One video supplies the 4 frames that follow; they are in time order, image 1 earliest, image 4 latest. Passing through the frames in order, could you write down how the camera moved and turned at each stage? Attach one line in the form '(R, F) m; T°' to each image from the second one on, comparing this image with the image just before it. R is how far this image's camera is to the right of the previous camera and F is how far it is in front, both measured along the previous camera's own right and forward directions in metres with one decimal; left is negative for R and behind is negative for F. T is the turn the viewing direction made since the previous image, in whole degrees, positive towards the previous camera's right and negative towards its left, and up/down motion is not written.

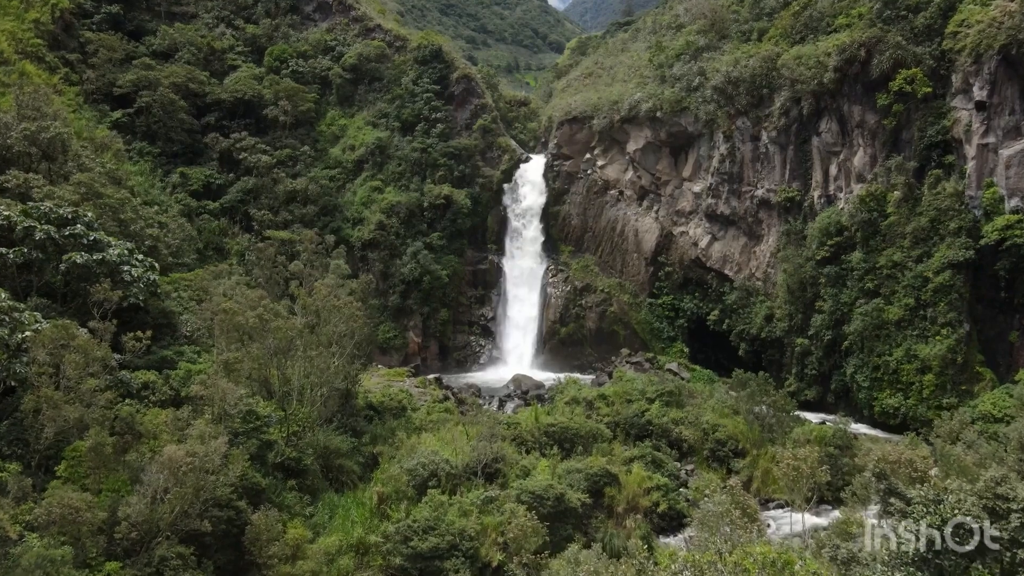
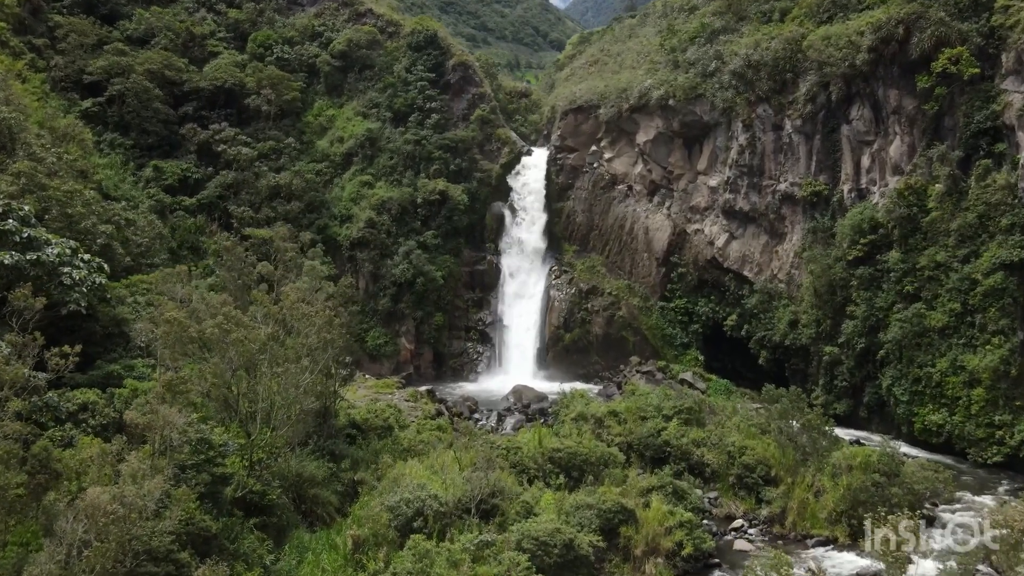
(0.0, +2.0) m; 0°
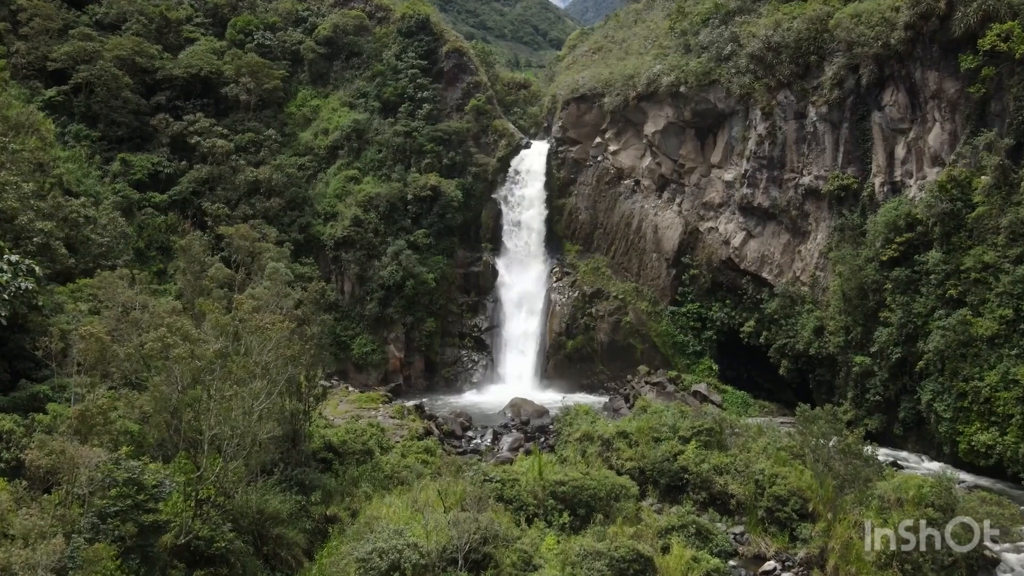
(+0.1, +1.9) m; 0°
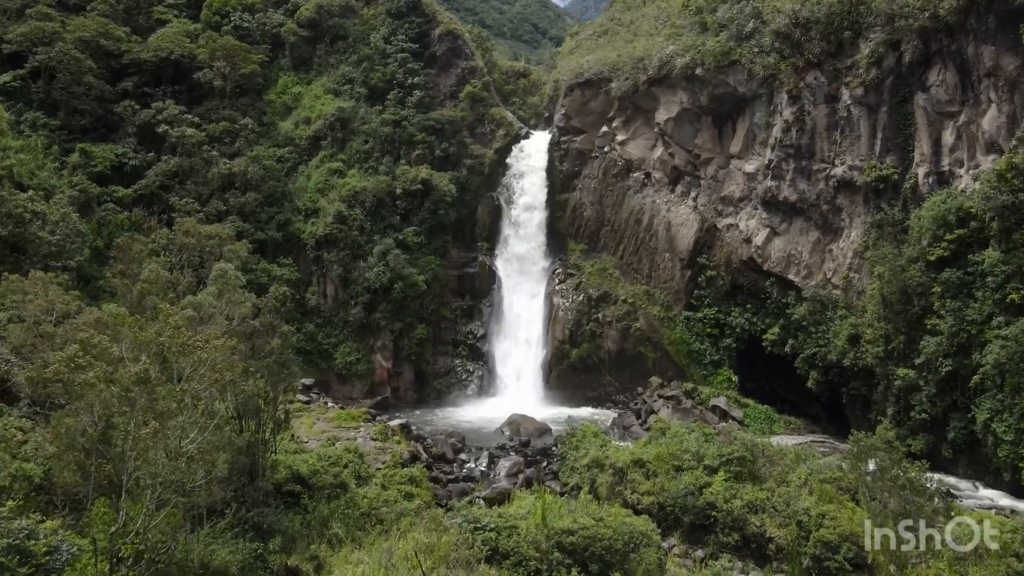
(0.0, +2.1) m; 0°
